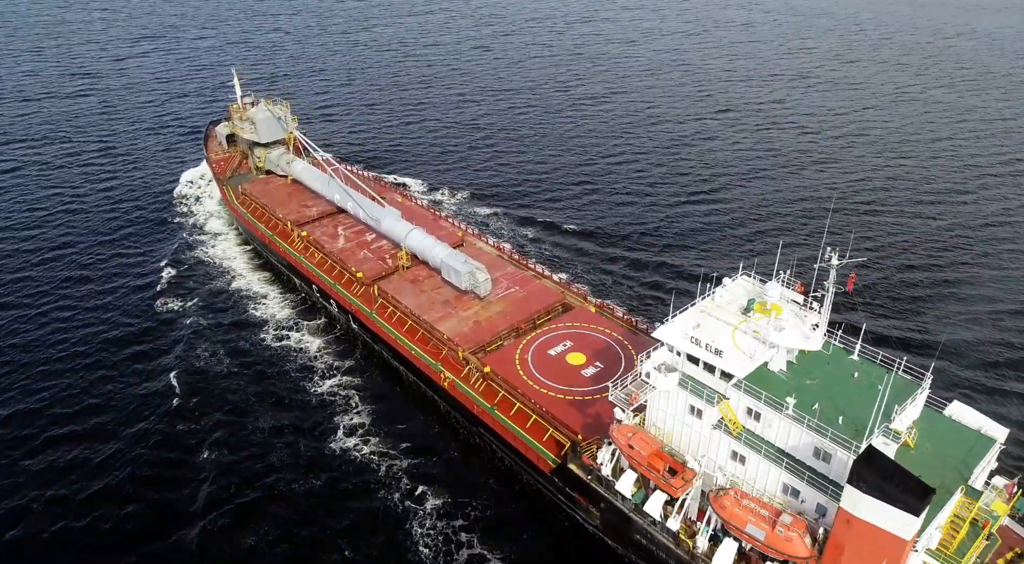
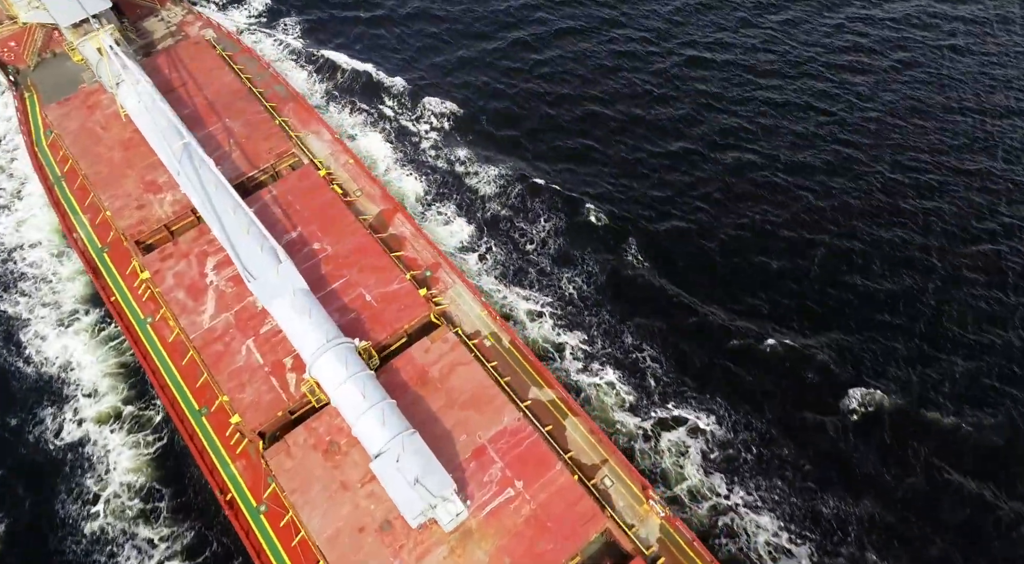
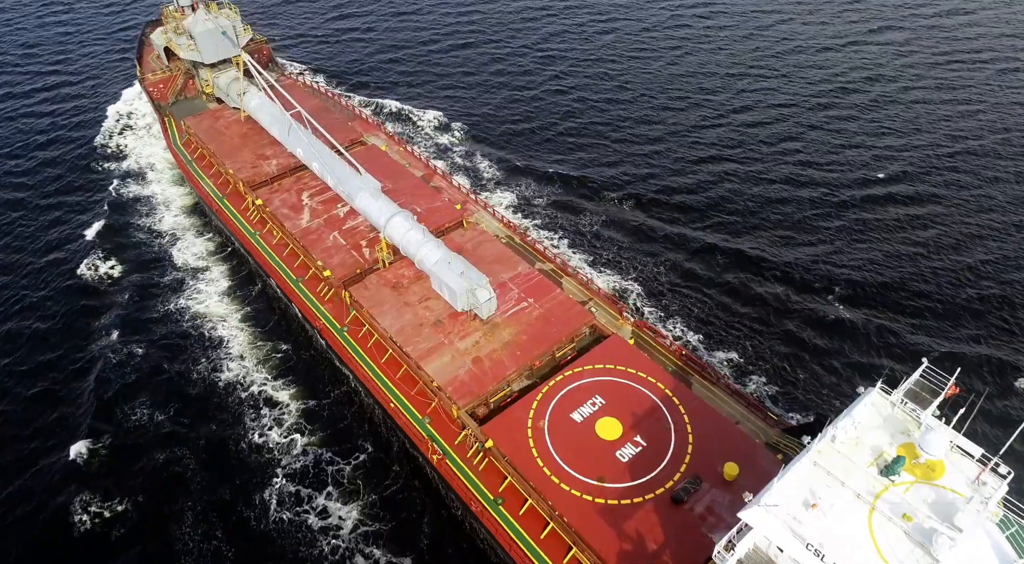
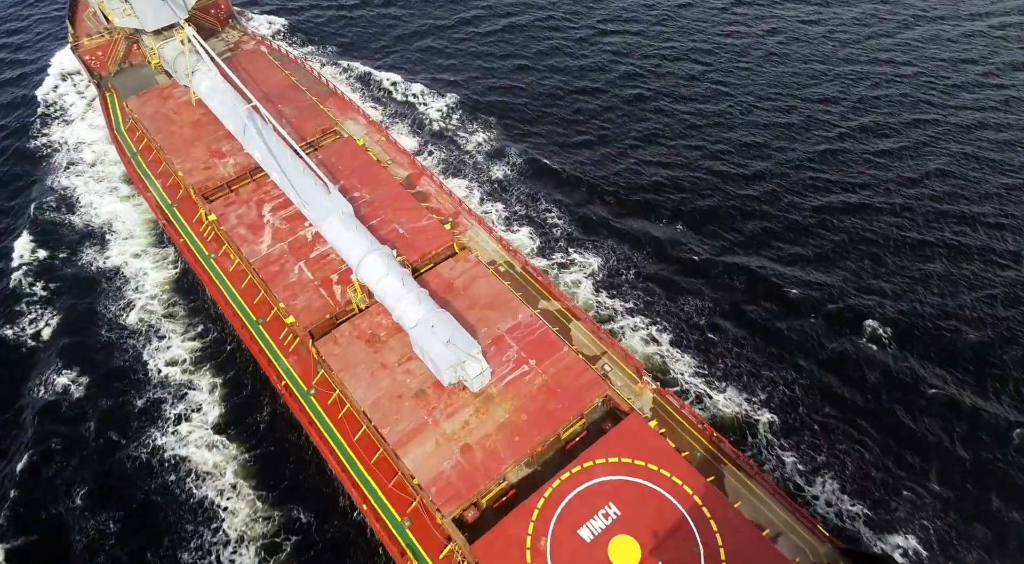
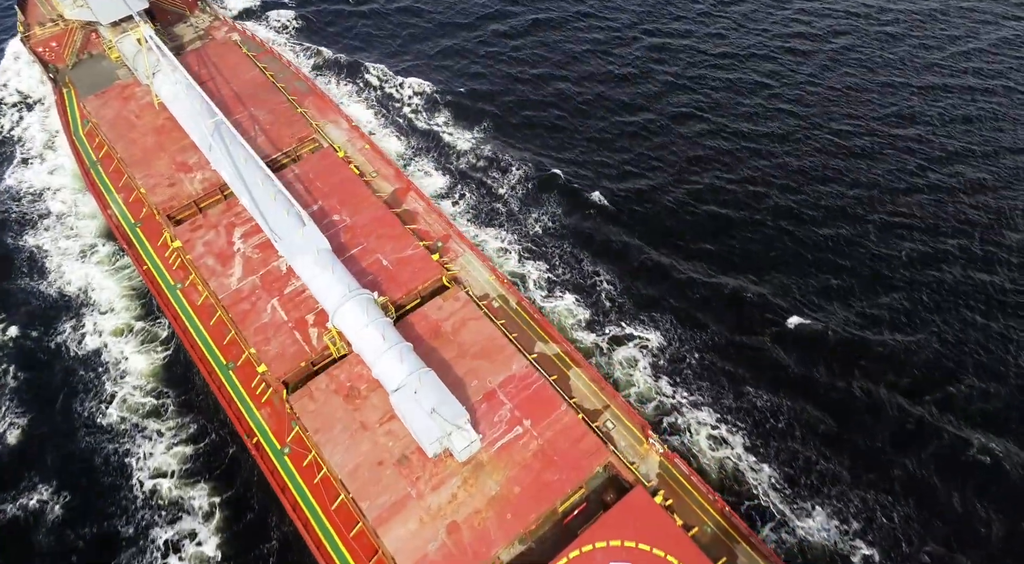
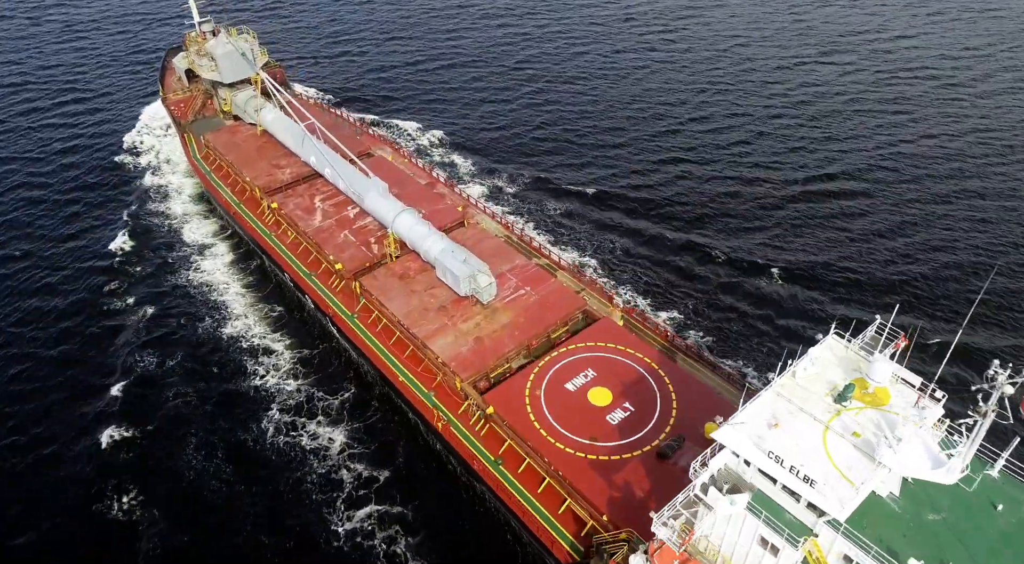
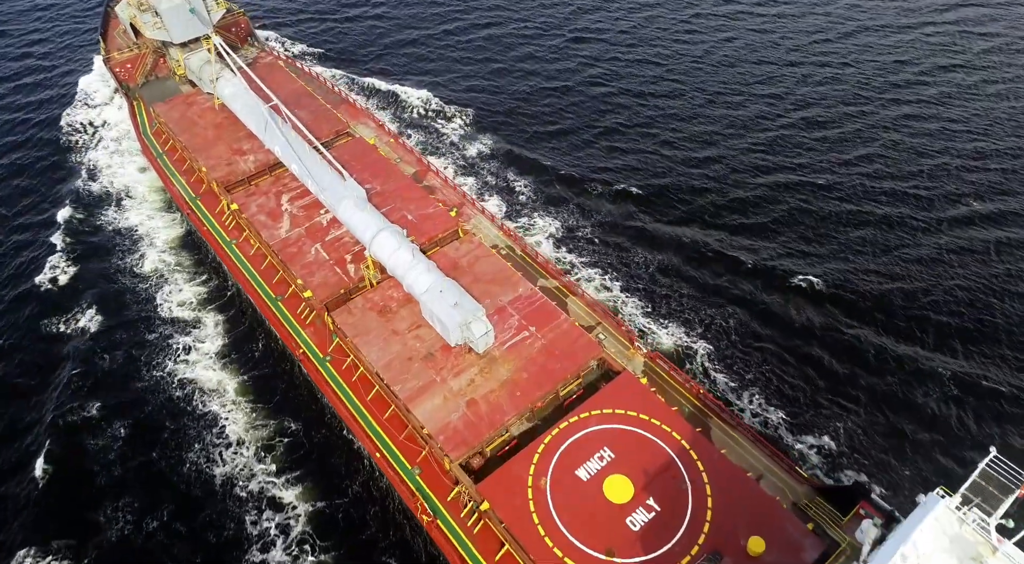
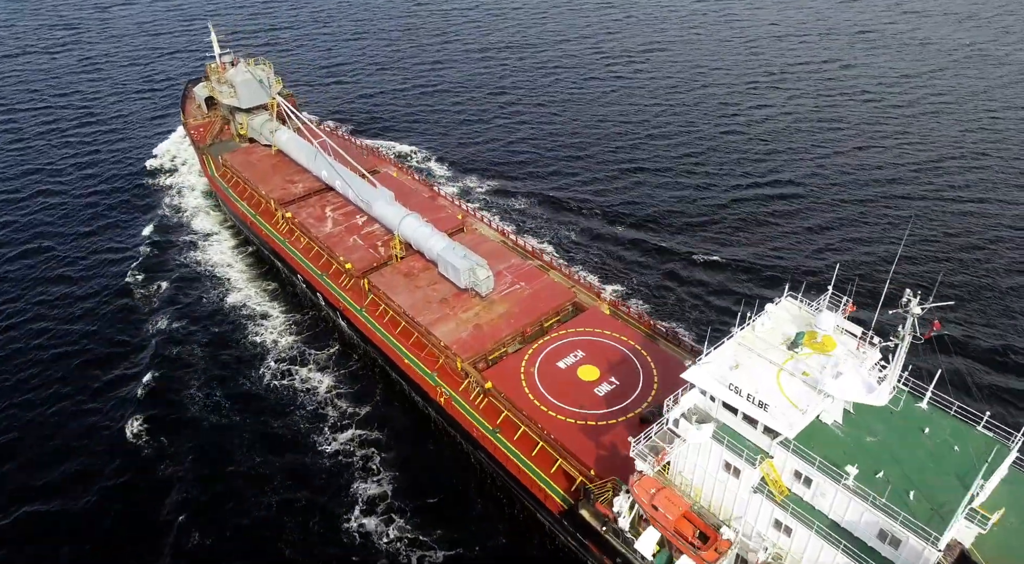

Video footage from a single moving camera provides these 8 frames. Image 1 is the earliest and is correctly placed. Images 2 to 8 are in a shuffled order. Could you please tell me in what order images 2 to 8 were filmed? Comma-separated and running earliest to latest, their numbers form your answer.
8, 6, 3, 7, 4, 5, 2
